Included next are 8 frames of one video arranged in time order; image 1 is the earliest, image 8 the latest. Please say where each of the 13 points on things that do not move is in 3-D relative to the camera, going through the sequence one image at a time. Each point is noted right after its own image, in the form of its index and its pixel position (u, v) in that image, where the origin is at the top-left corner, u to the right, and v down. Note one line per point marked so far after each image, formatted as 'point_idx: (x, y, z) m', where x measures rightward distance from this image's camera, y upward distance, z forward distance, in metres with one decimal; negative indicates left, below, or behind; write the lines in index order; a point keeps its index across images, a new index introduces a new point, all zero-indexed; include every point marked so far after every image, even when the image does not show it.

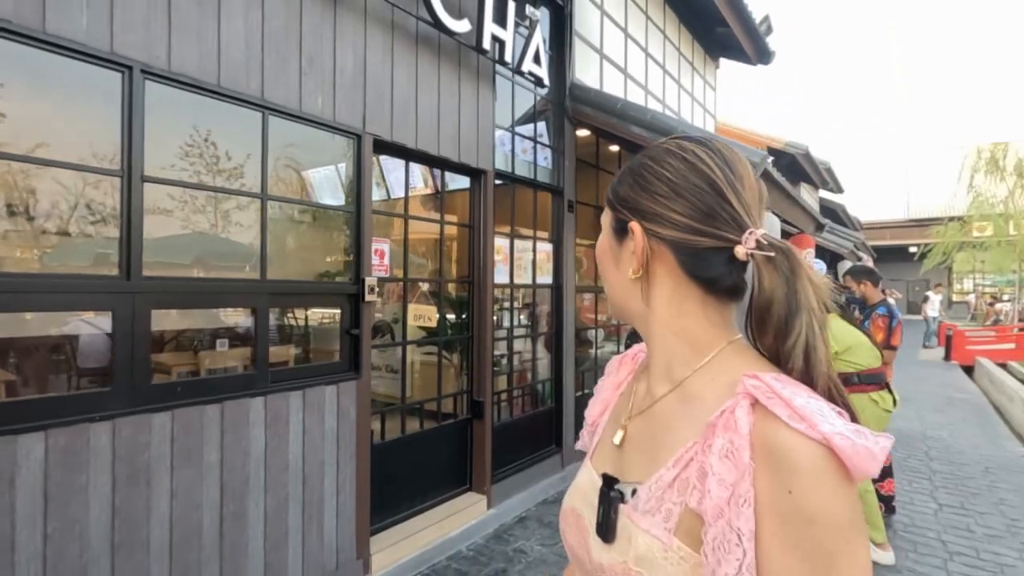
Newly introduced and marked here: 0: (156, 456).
0: (-1.3, -0.6, +2.2) m
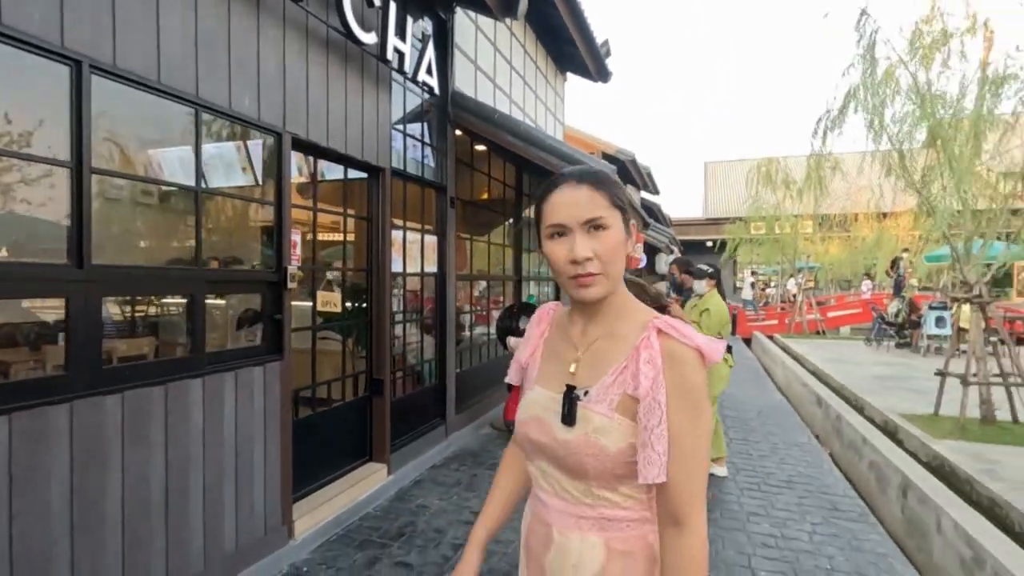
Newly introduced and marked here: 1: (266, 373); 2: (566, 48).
0: (-1.6, -0.5, +2.3) m
1: (-1.3, -0.4, +3.2) m
2: (+0.7, +3.2, +8.0) m
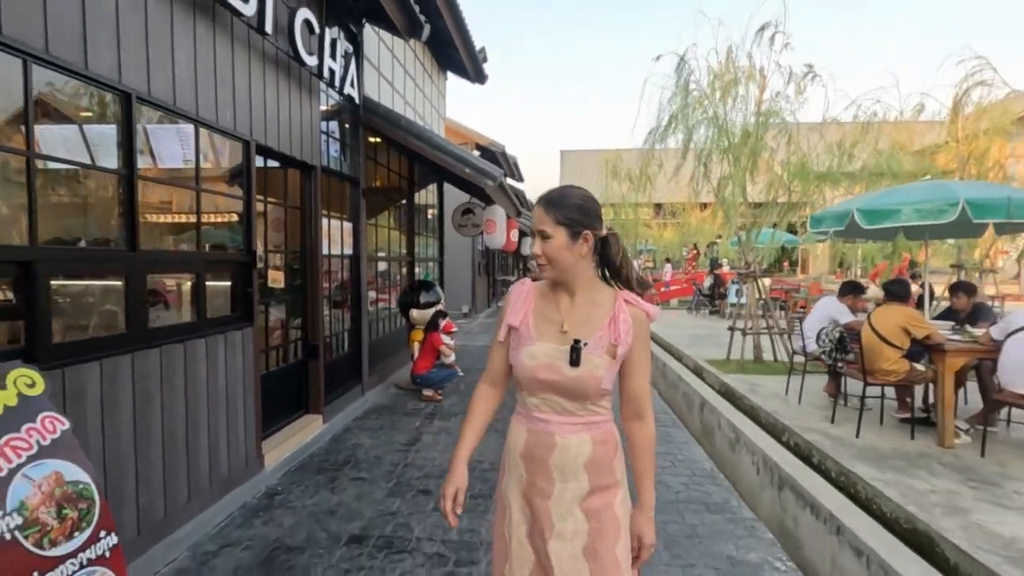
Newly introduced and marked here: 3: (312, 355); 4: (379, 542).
0: (-1.8, -0.5, +3.1) m
1: (-1.7, -0.3, +4.0) m
2: (-0.9, +3.5, +9.0) m
3: (-1.7, -0.6, +5.3) m
4: (-0.7, -1.4, +3.3) m
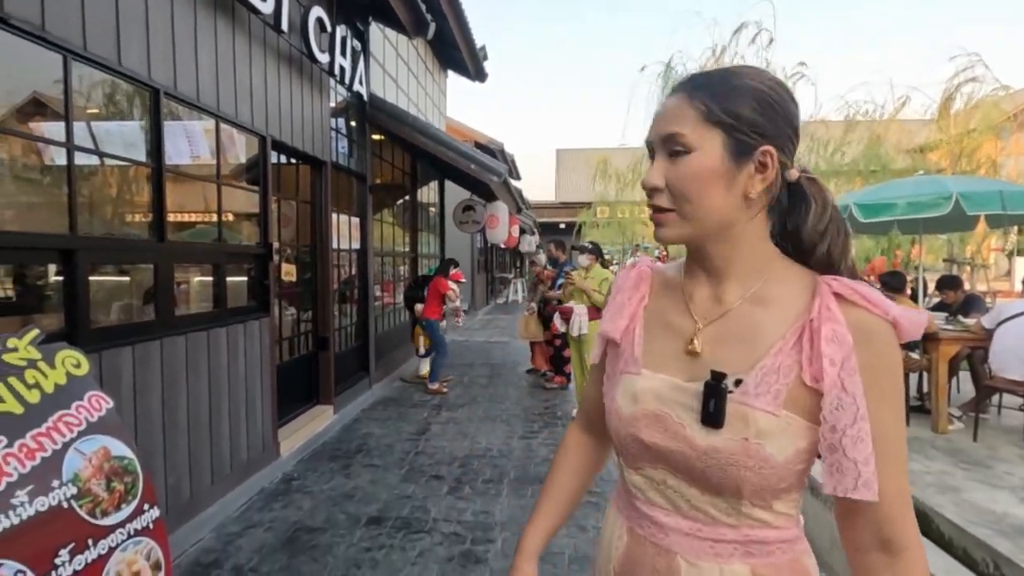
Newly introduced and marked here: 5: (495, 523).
0: (-1.8, -0.4, +3.2) m
1: (-1.7, -0.3, +4.1) m
2: (-0.9, +3.5, +9.1) m
3: (-1.7, -0.5, +5.4) m
4: (-0.6, -1.3, +3.4) m
5: (-0.1, -1.3, +3.4) m
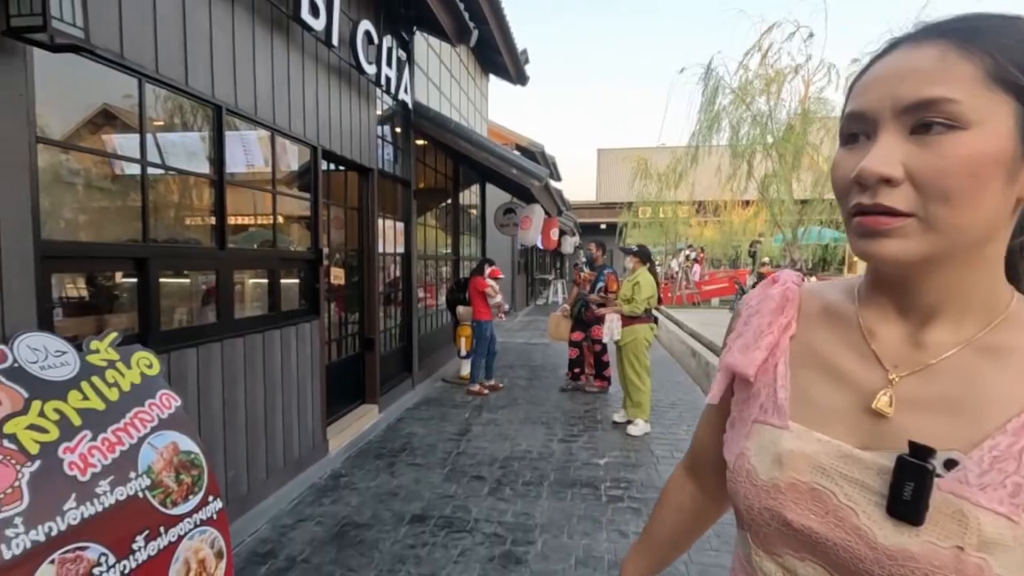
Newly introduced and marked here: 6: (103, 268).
0: (-1.5, -0.4, +3.4) m
1: (-1.4, -0.3, +4.3) m
2: (-0.3, +3.5, +9.2) m
3: (-1.3, -0.6, +5.6) m
4: (-0.4, -1.4, +3.5) m
5: (+0.1, -1.4, +3.5) m
6: (-1.7, +0.1, +2.5) m
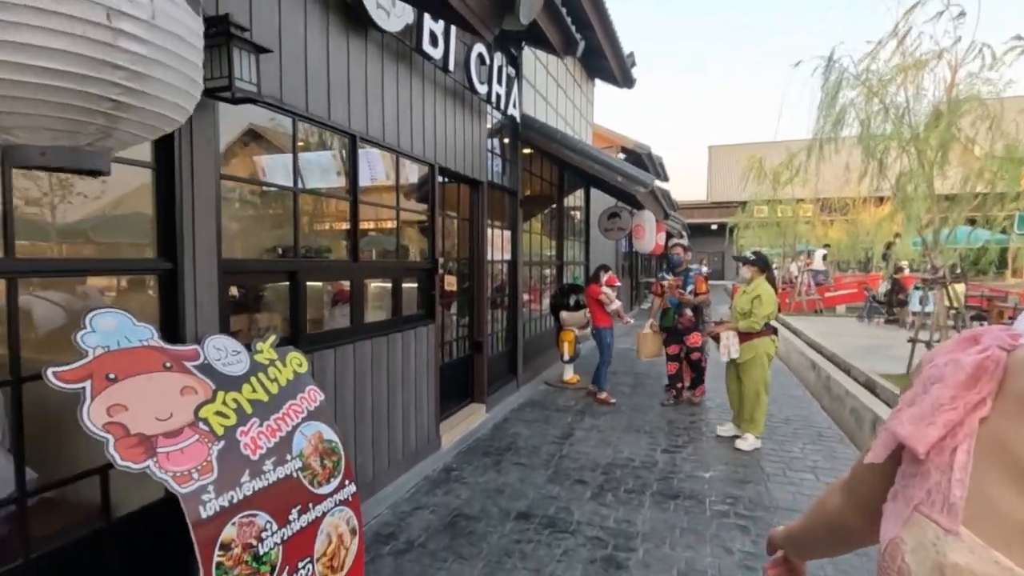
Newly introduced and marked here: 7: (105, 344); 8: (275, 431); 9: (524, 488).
0: (-0.9, -0.5, +3.8) m
1: (-0.6, -0.3, +4.7) m
2: (+1.3, +3.4, +9.4) m
3: (-0.3, -0.6, +6.0) m
4: (+0.2, -1.4, +3.8) m
5: (+0.7, -1.4, +3.6) m
6: (-1.2, 0.0, +3.0) m
7: (-1.3, -0.2, +1.9) m
8: (-0.9, -0.5, +2.3) m
9: (+0.1, -1.4, +4.3) m
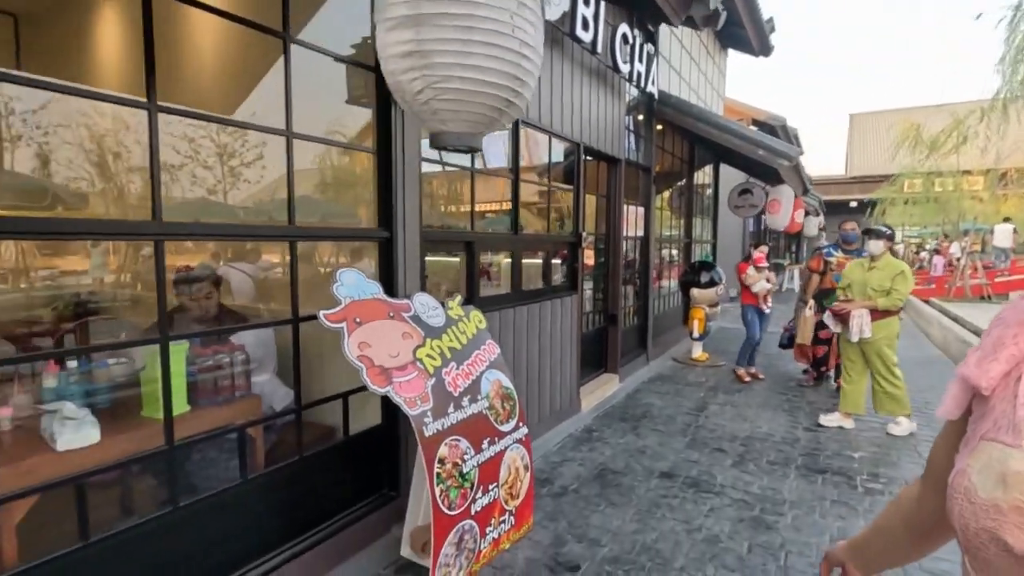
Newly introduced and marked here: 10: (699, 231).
0: (+0.1, -0.3, +4.2) m
1: (+0.5, -0.1, +5.0) m
2: (+3.4, +3.8, +9.1) m
3: (+1.0, -0.4, +6.2) m
4: (+1.1, -1.2, +4.0) m
5: (+1.6, -1.3, +3.7) m
6: (-0.4, +0.2, +3.4) m
7: (-0.6, 0.0, +2.4) m
8: (-0.2, -0.4, +2.7) m
9: (+1.1, -1.2, +4.5) m
10: (+3.1, +0.9, +9.9) m
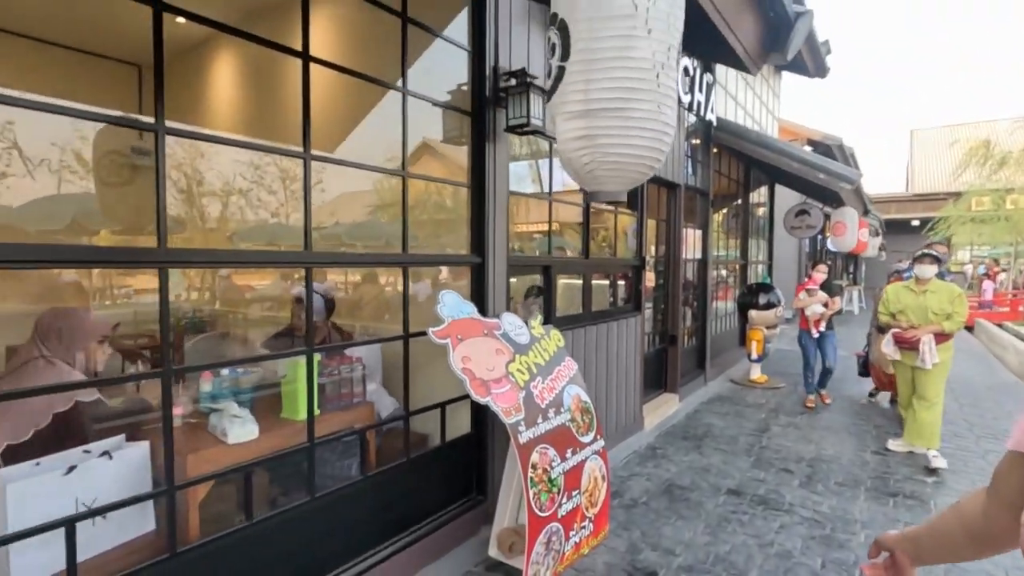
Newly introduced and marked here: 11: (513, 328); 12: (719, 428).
0: (+0.6, -0.4, +4.4) m
1: (+1.1, -0.3, +5.2) m
2: (+4.3, +3.4, +9.2) m
3: (+1.7, -0.6, +6.3) m
4: (+1.6, -1.4, +4.1) m
5: (+2.1, -1.4, +3.8) m
6: (0.0, +0.1, +3.7) m
7: (-0.3, -0.1, +2.7) m
8: (+0.2, -0.5, +3.0) m
9: (+1.7, -1.4, +4.6) m
10: (+4.0, +0.6, +9.9) m
11: (0.0, -0.2, +3.0) m
12: (+1.9, -1.3, +5.7) m
